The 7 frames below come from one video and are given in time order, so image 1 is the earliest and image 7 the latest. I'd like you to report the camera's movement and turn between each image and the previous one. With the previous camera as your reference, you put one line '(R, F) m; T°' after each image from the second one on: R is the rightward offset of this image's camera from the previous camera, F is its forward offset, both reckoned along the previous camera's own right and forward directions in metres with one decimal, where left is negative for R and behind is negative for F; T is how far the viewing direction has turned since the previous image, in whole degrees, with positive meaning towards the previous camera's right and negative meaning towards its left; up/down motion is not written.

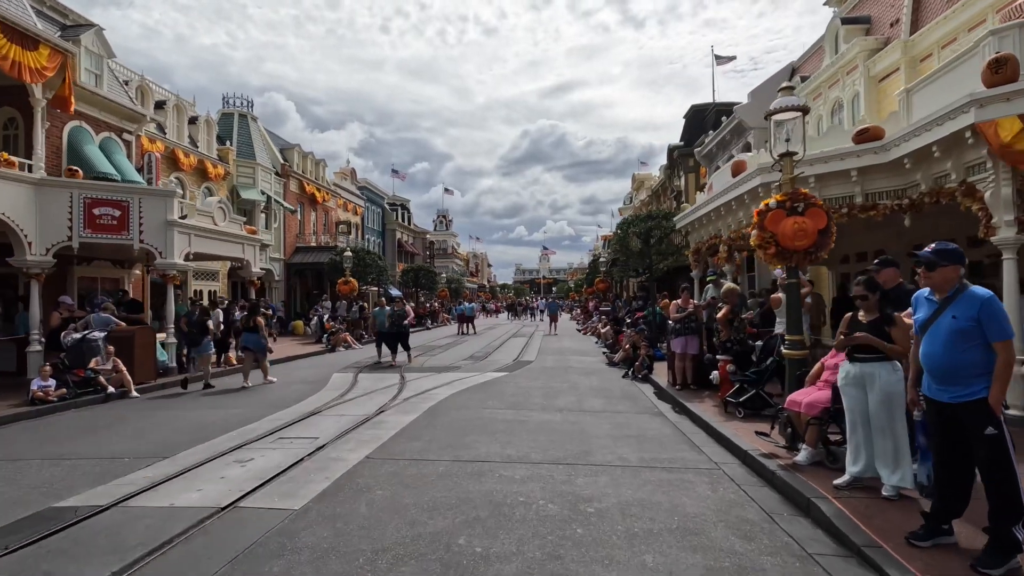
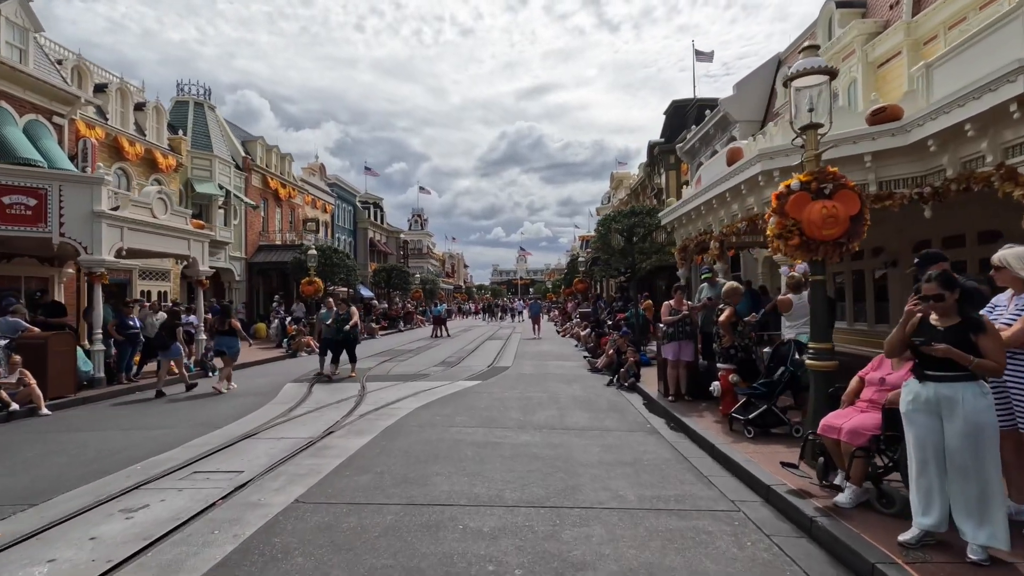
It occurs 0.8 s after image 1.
(+0.1, +1.2) m; +2°
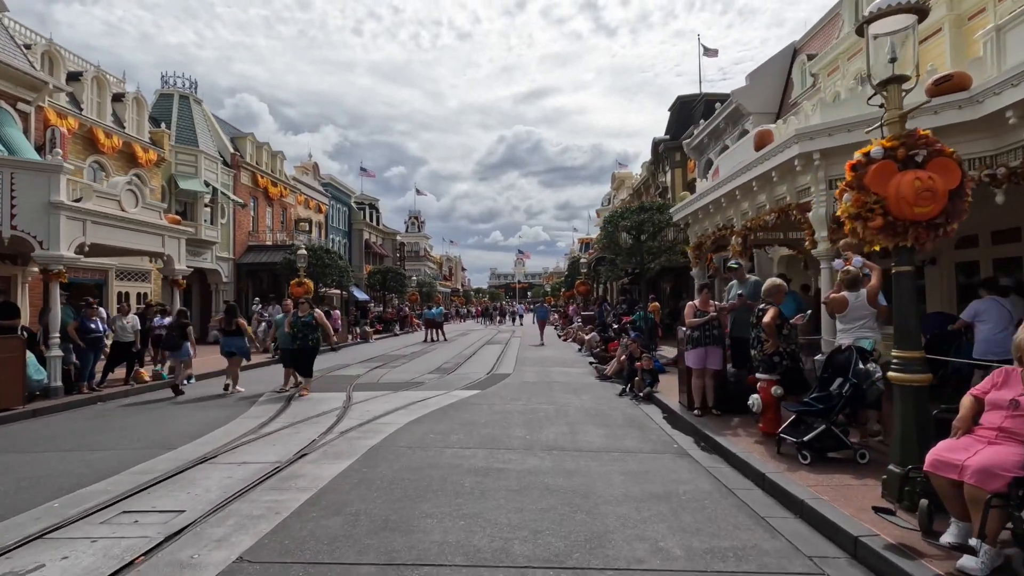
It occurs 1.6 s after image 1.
(-0.1, +1.1) m; 0°
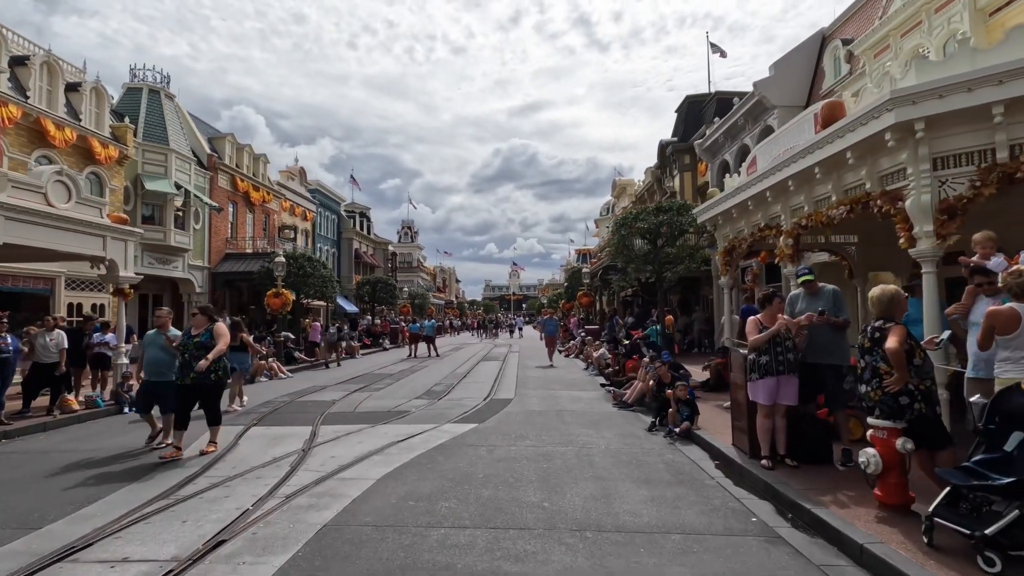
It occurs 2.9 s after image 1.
(-0.2, +2.0) m; +1°
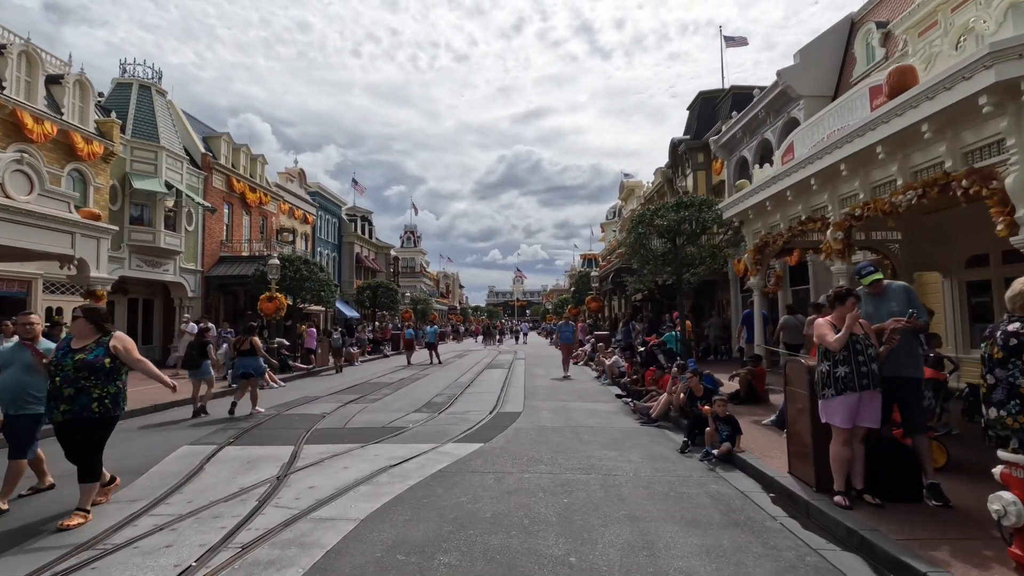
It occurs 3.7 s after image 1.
(-0.1, +1.1) m; 0°
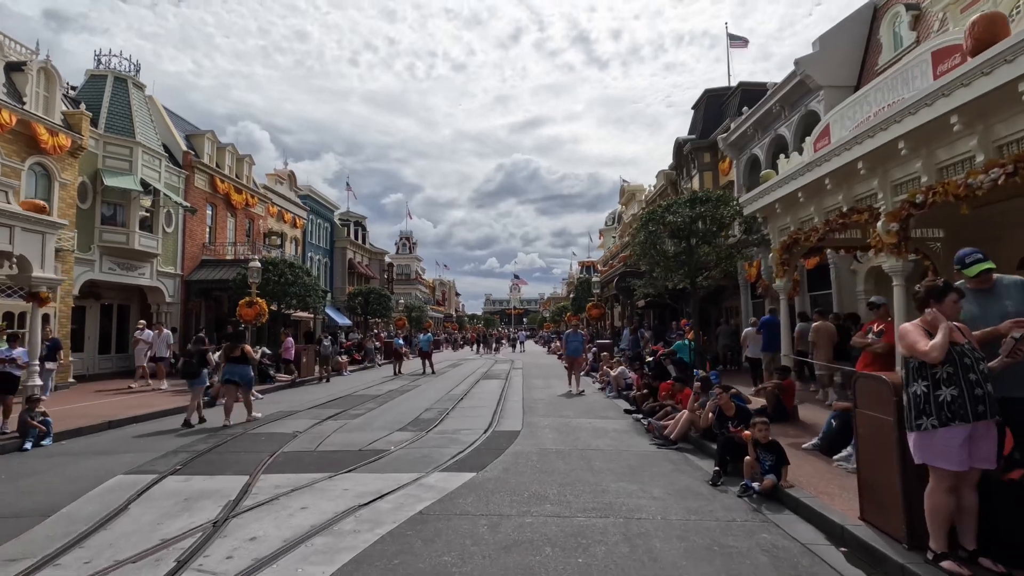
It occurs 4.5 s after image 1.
(0.0, +1.3) m; 0°
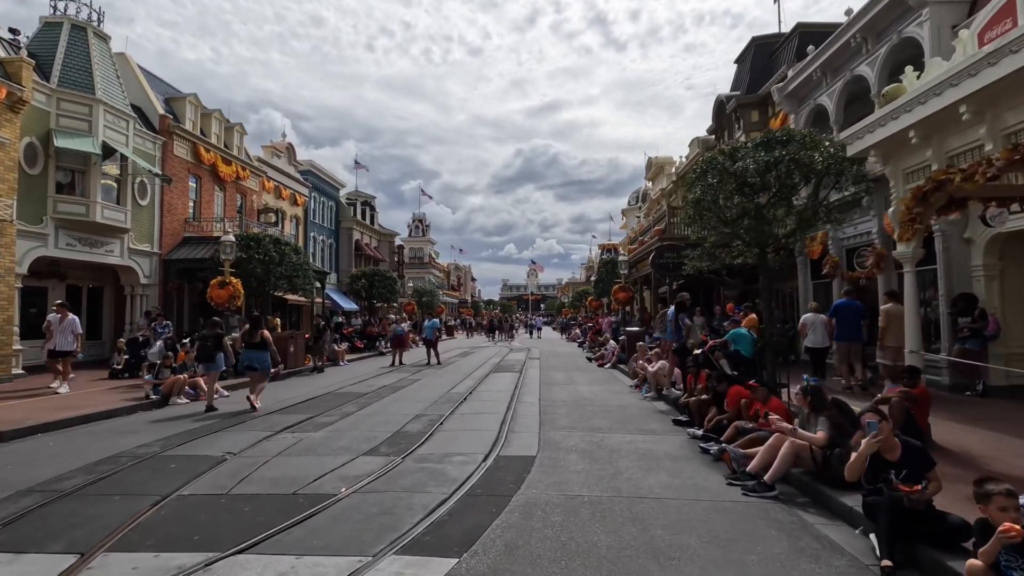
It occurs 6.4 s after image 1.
(+0.1, +2.9) m; -2°
